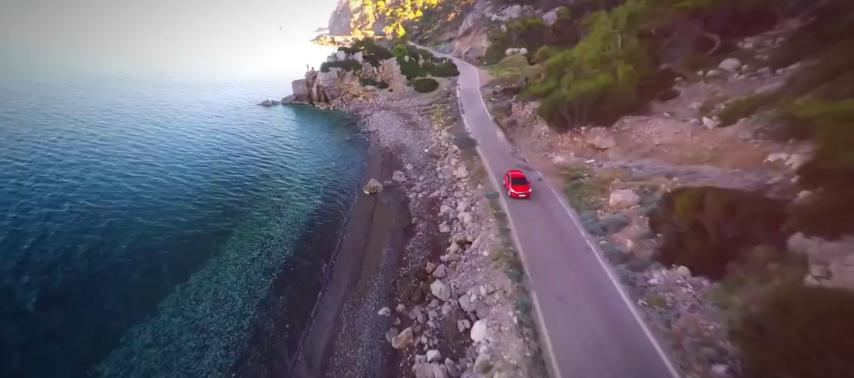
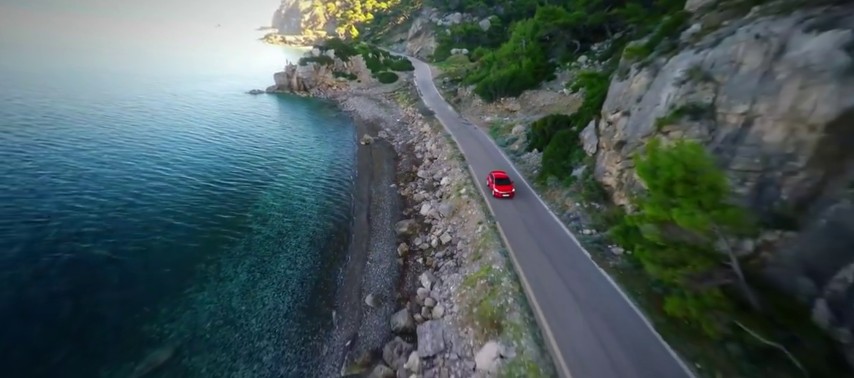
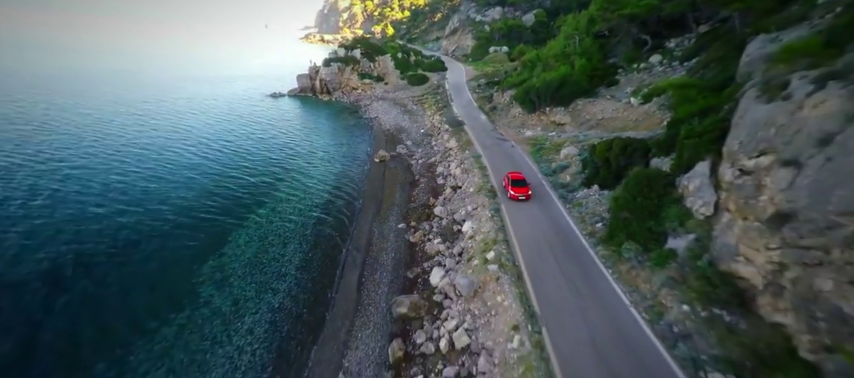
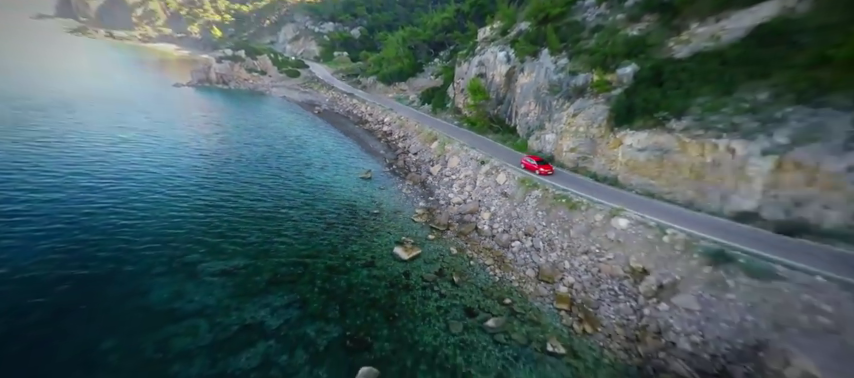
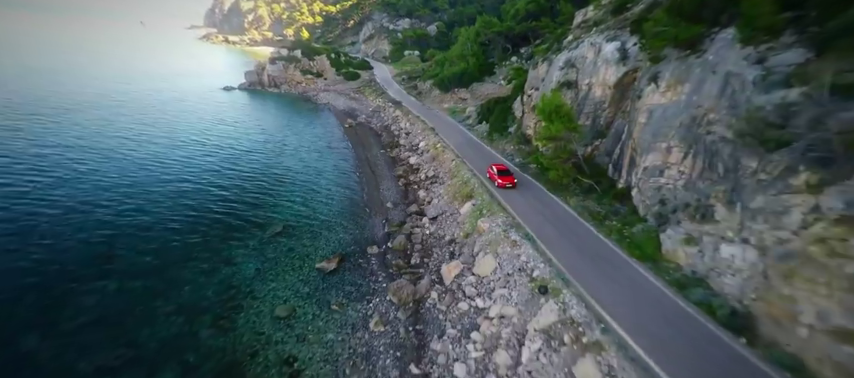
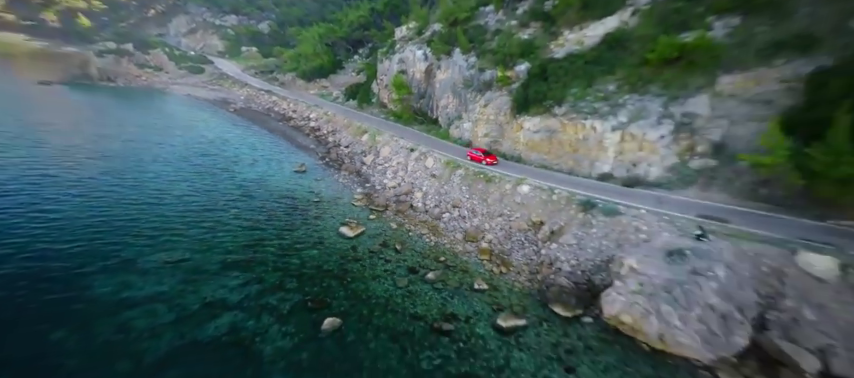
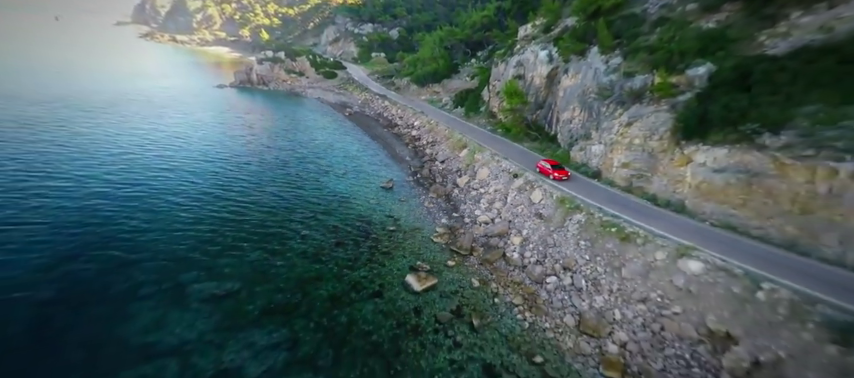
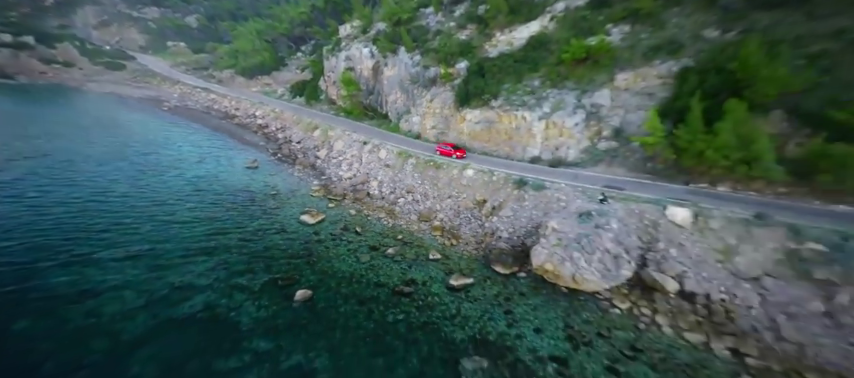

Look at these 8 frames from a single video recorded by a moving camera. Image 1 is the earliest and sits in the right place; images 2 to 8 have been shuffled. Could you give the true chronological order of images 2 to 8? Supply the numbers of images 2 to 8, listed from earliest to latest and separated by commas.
3, 2, 5, 7, 4, 6, 8
